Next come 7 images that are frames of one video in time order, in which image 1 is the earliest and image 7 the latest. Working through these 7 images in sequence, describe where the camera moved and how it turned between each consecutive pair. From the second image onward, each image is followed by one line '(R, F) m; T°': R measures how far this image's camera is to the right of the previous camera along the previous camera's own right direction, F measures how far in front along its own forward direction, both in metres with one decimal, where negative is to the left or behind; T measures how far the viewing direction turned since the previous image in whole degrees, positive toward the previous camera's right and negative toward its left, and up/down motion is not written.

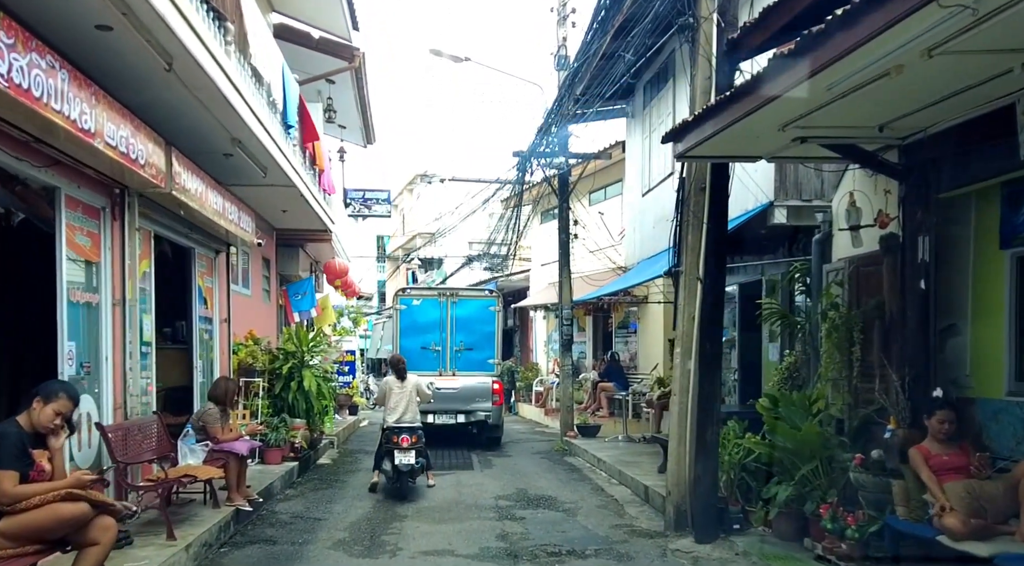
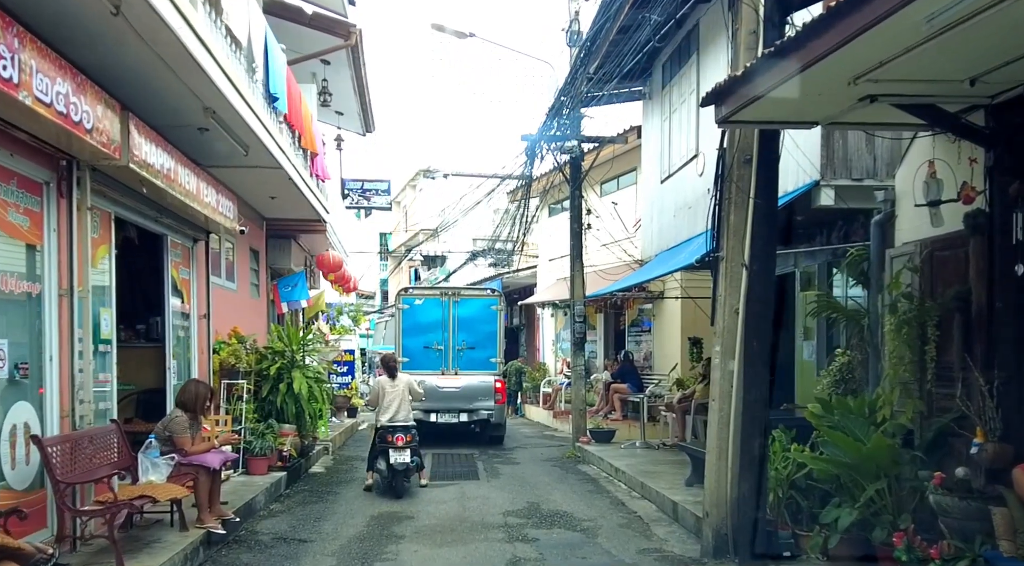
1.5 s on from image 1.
(-0.1, +1.1) m; 0°
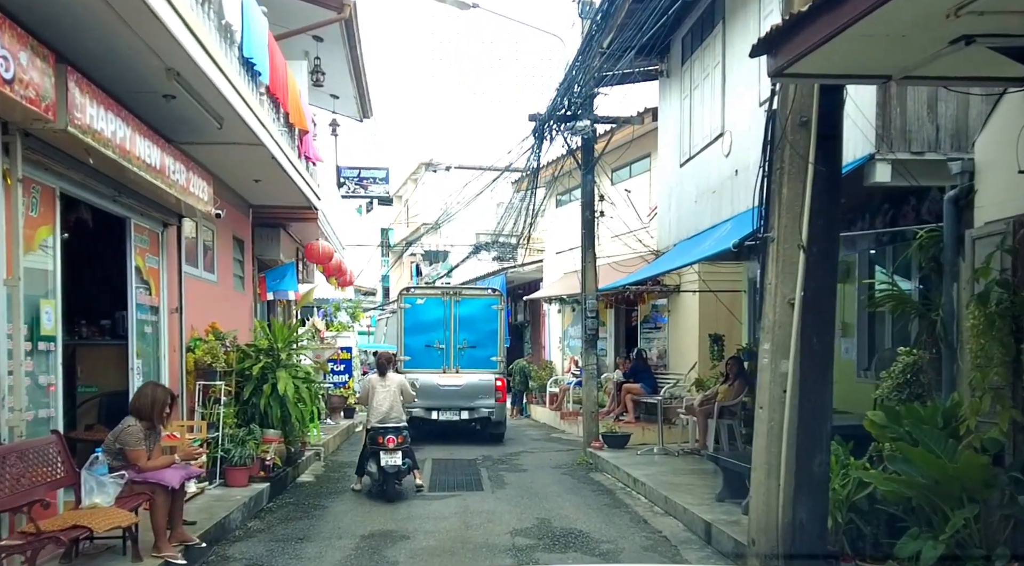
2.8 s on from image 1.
(-0.1, +1.1) m; 0°
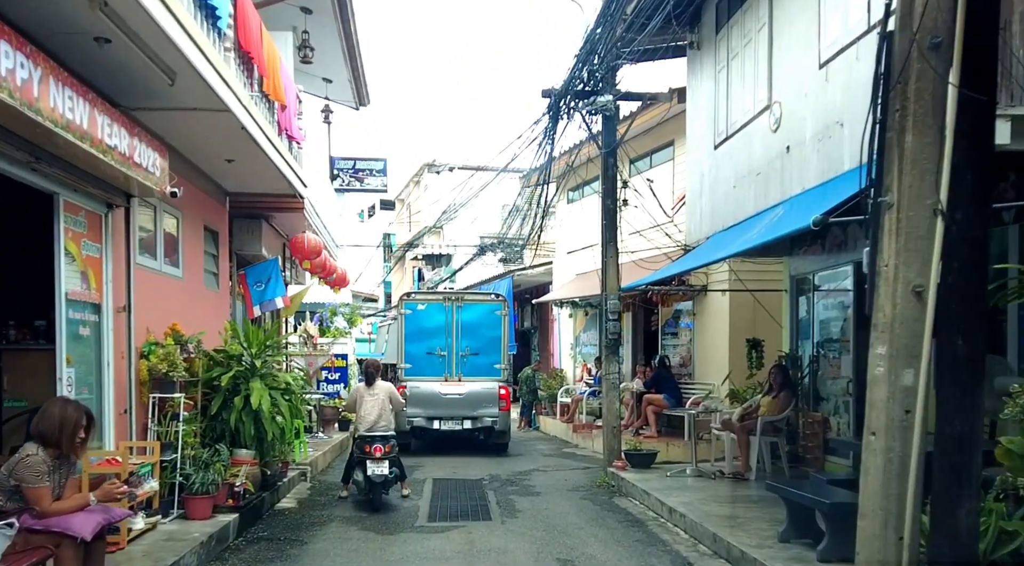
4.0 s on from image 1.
(-0.1, +1.5) m; 0°
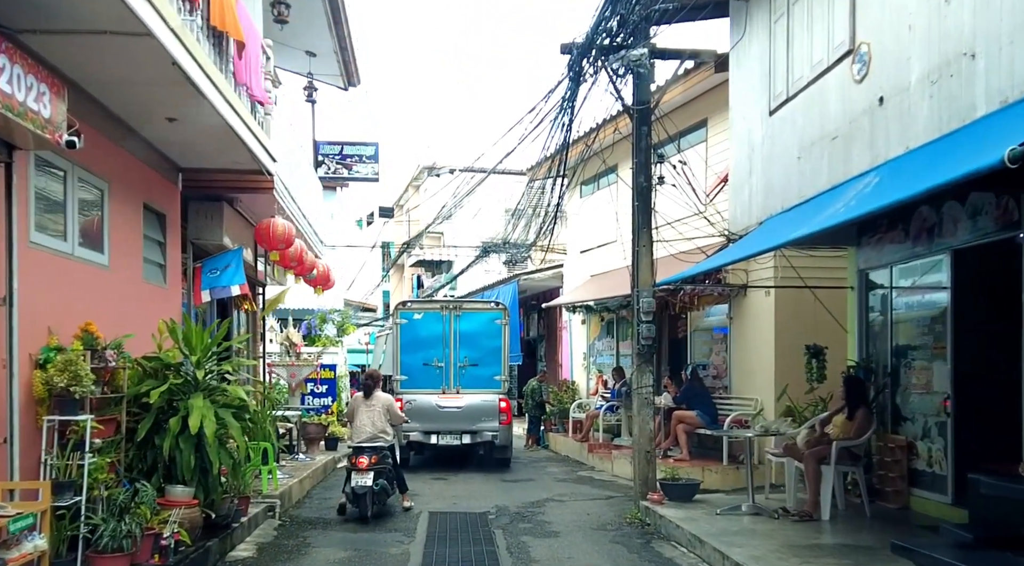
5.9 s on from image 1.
(-0.1, +2.0) m; 0°
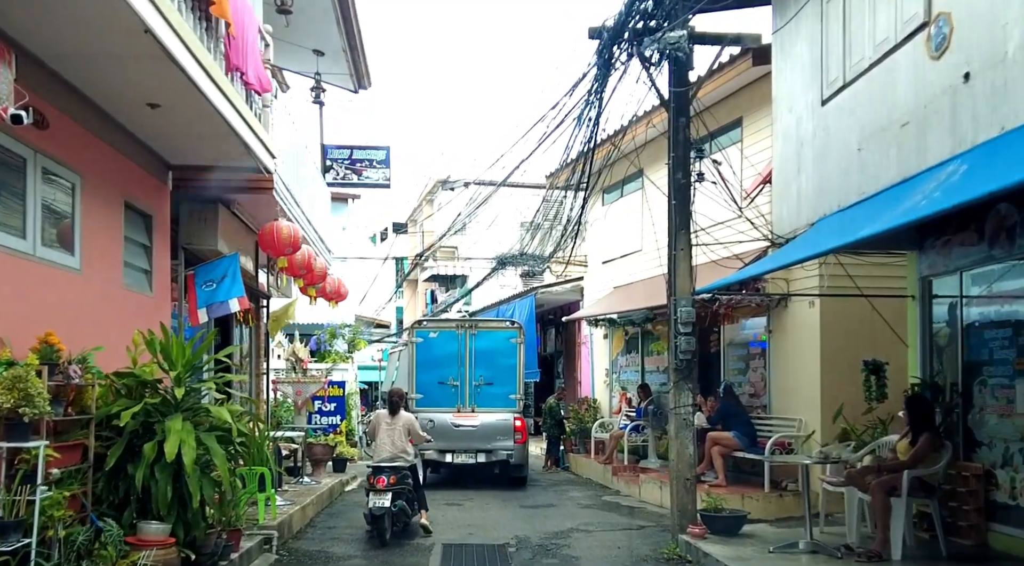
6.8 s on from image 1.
(-0.1, +0.9) m; -1°
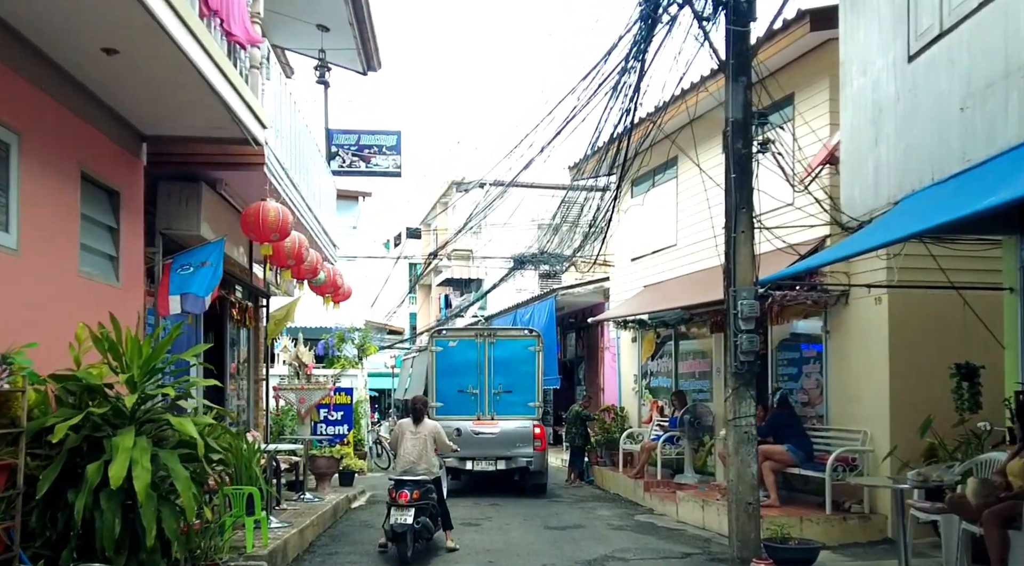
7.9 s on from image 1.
(-0.1, +1.3) m; -1°
